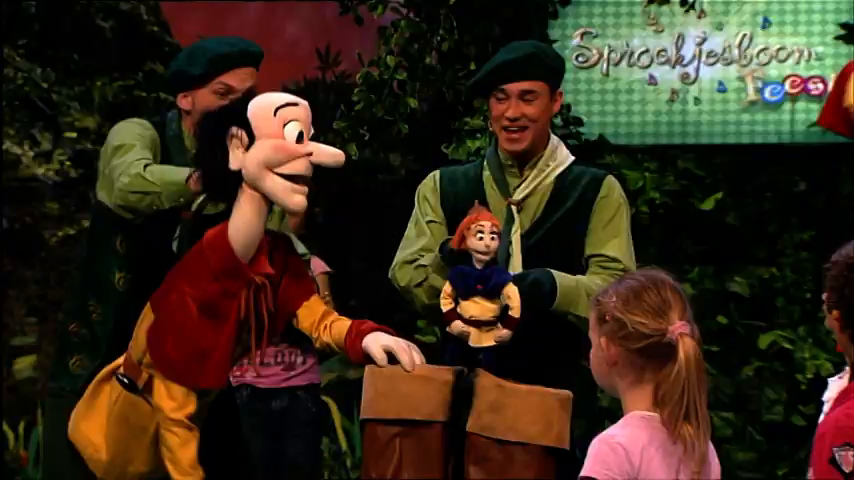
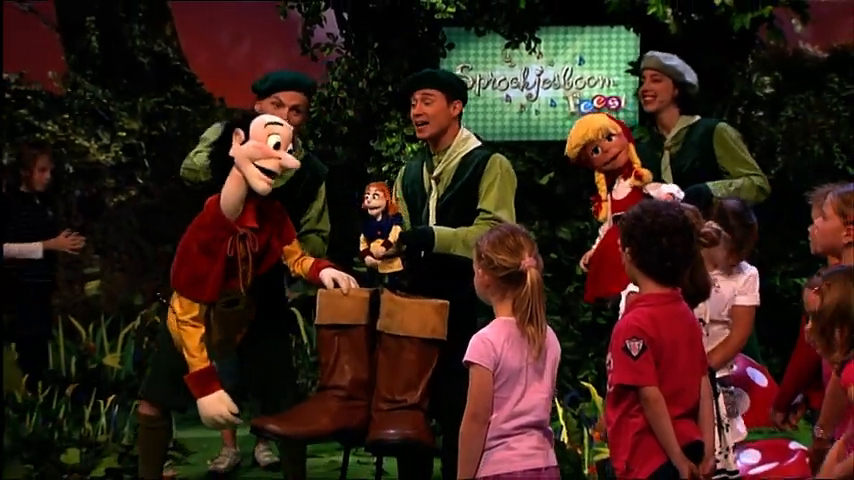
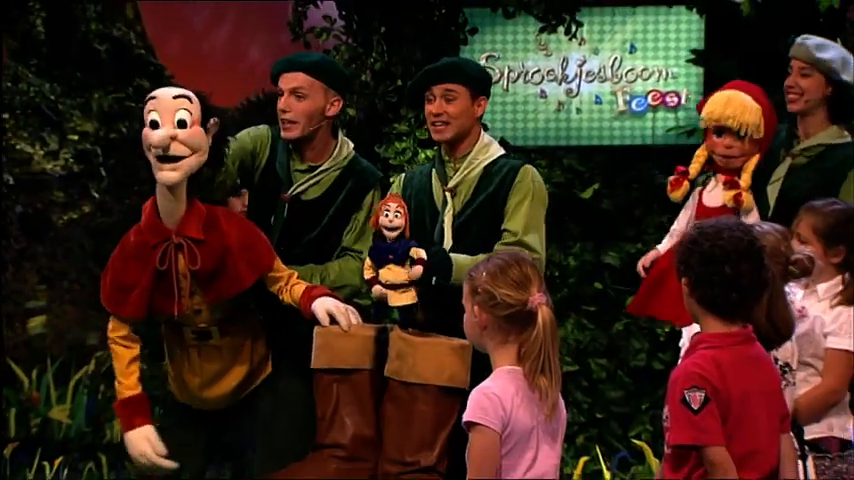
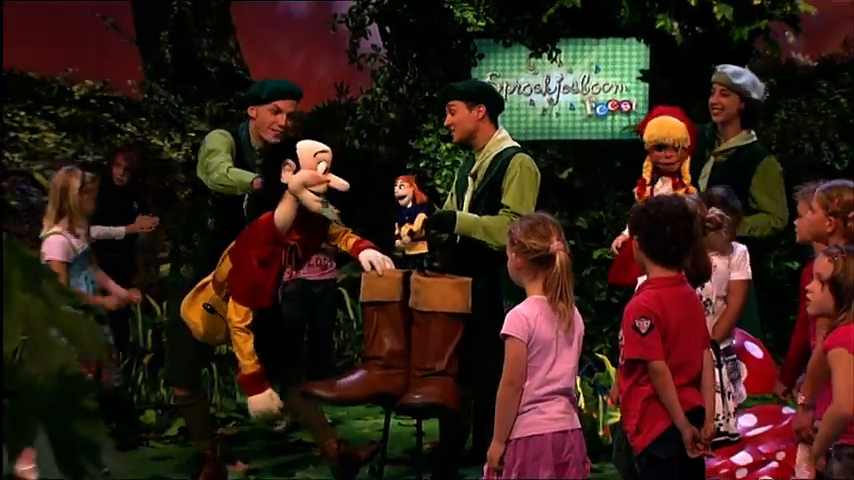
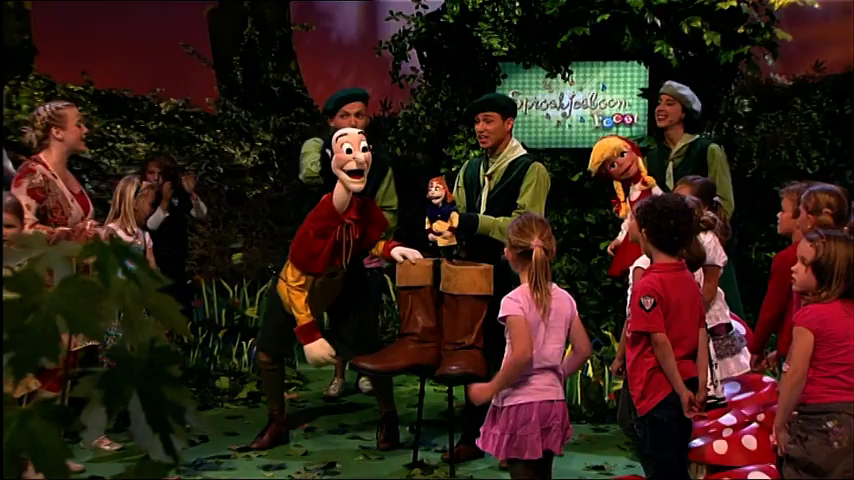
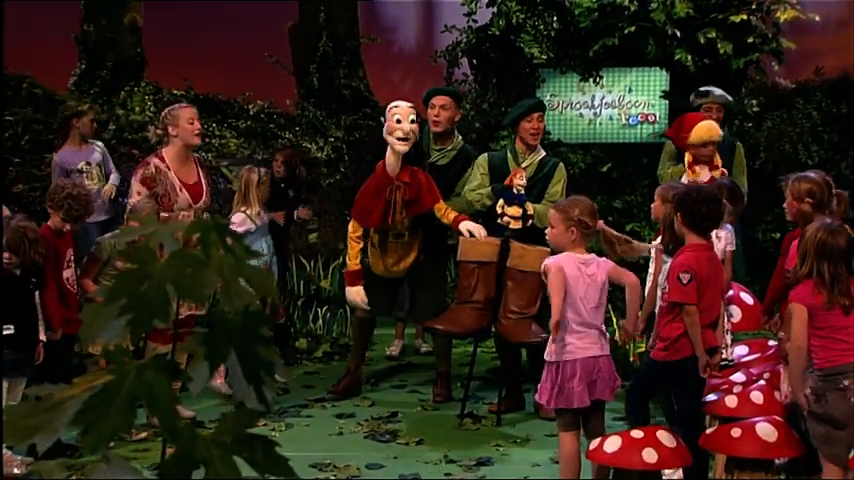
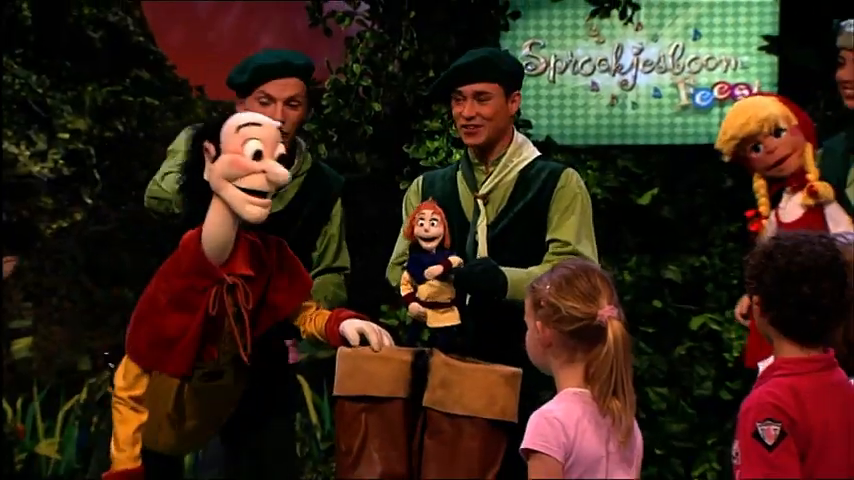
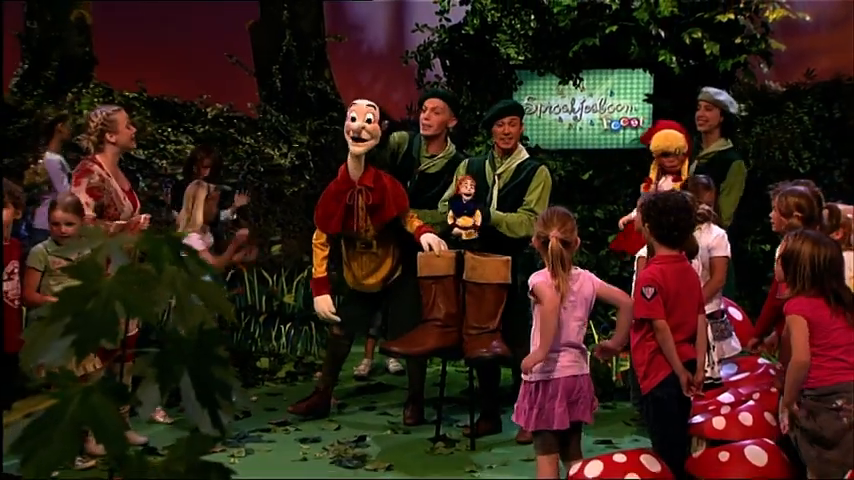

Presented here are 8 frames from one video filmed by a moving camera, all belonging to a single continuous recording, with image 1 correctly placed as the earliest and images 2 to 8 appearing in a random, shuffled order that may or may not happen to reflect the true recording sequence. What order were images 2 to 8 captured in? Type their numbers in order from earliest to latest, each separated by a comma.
7, 3, 2, 4, 5, 8, 6
